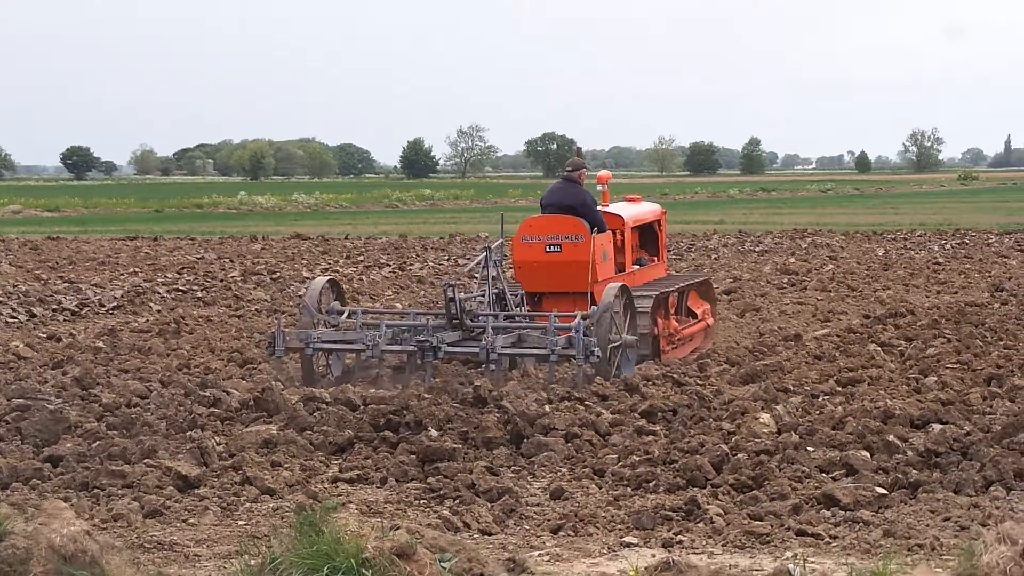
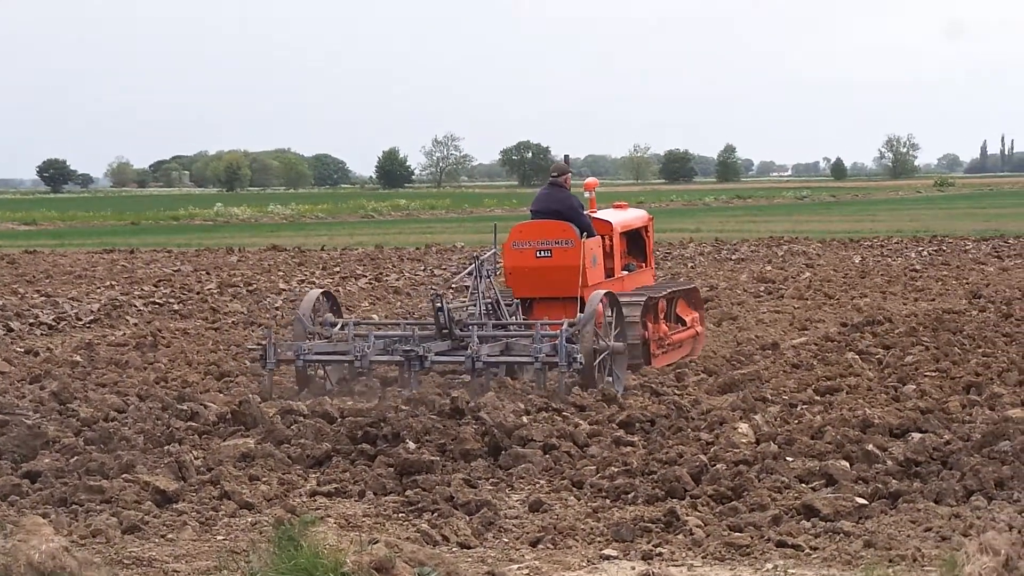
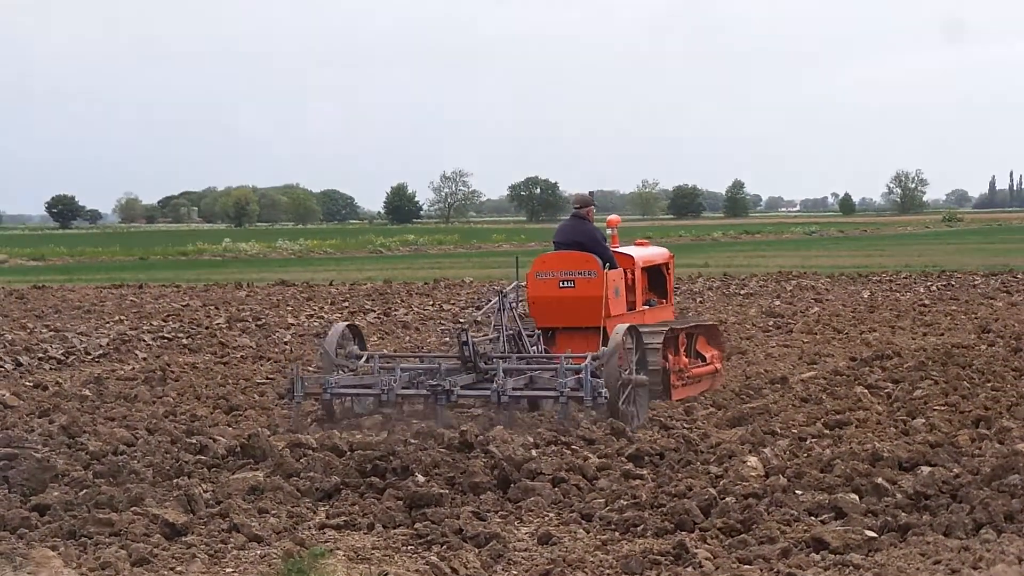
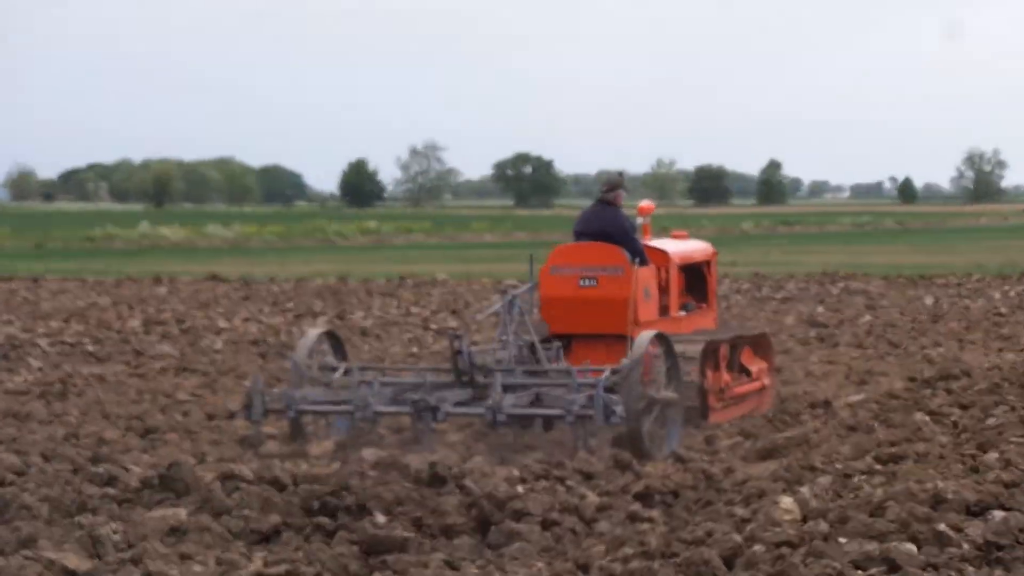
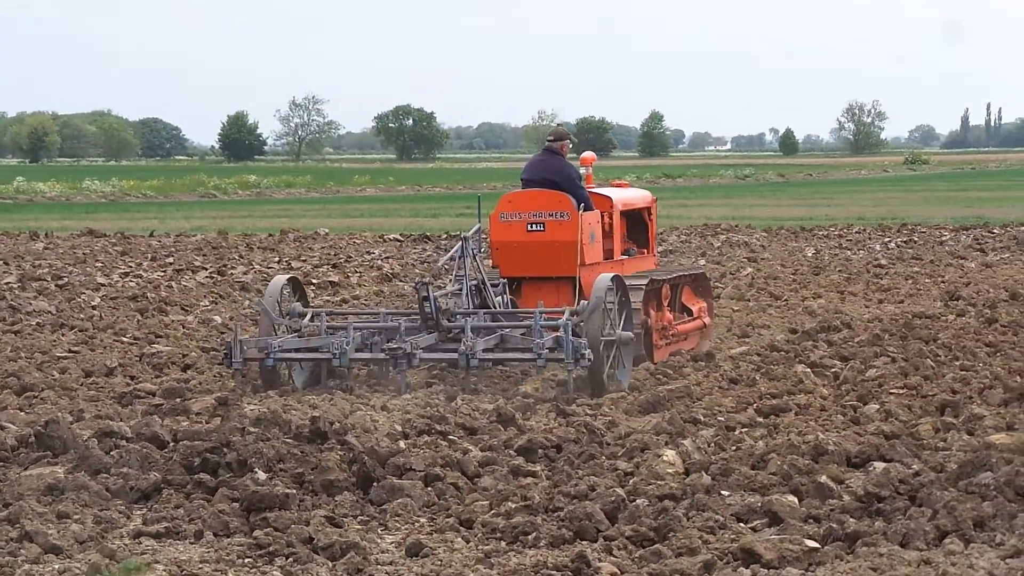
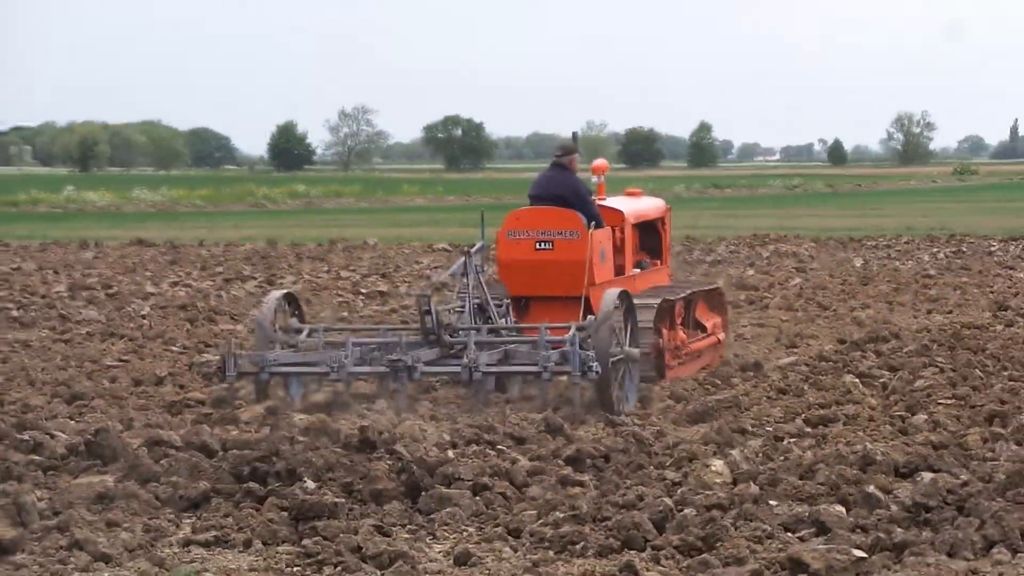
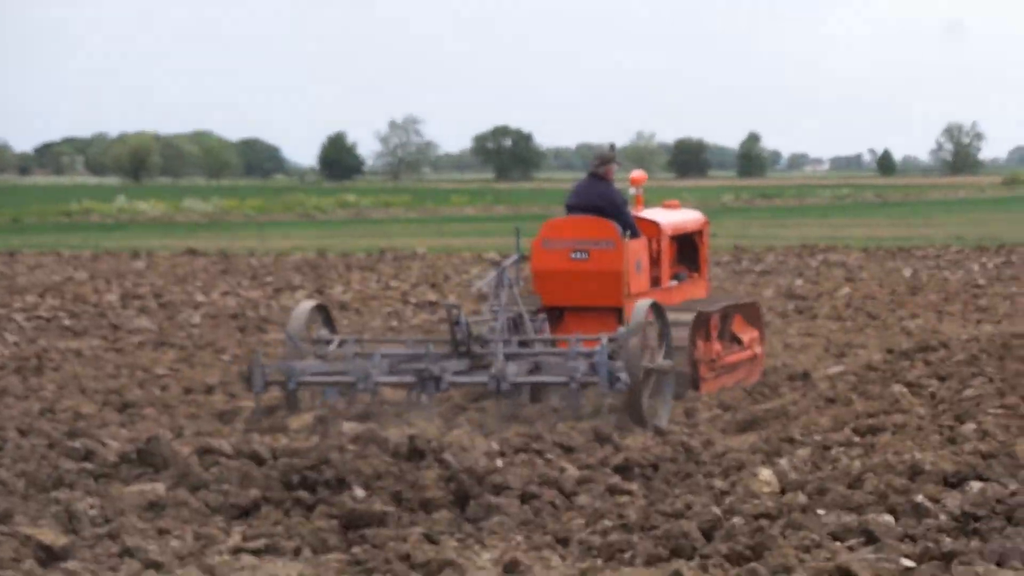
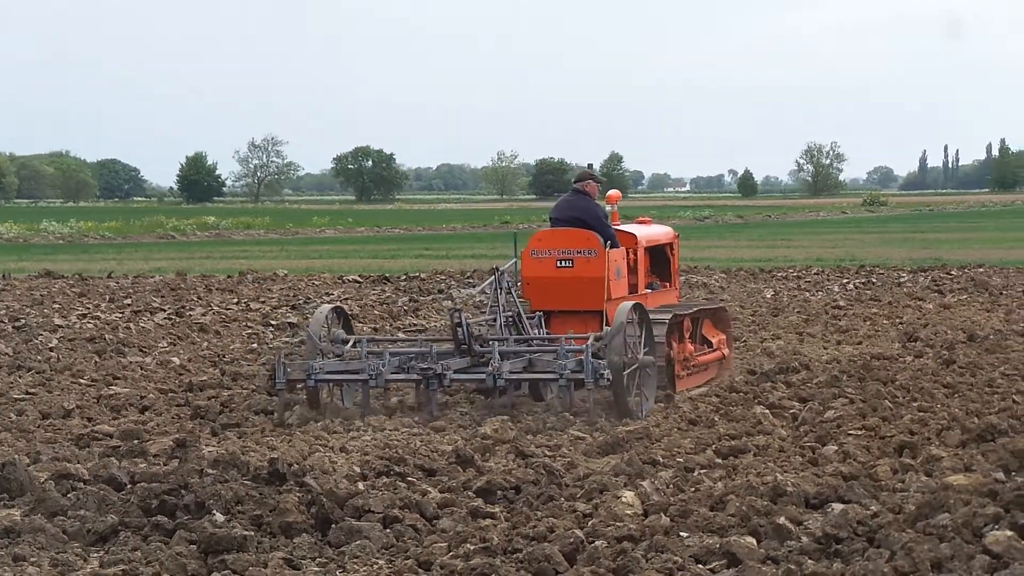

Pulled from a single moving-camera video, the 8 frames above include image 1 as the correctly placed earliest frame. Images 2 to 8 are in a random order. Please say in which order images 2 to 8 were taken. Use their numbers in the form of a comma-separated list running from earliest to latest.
2, 3, 4, 7, 6, 5, 8
